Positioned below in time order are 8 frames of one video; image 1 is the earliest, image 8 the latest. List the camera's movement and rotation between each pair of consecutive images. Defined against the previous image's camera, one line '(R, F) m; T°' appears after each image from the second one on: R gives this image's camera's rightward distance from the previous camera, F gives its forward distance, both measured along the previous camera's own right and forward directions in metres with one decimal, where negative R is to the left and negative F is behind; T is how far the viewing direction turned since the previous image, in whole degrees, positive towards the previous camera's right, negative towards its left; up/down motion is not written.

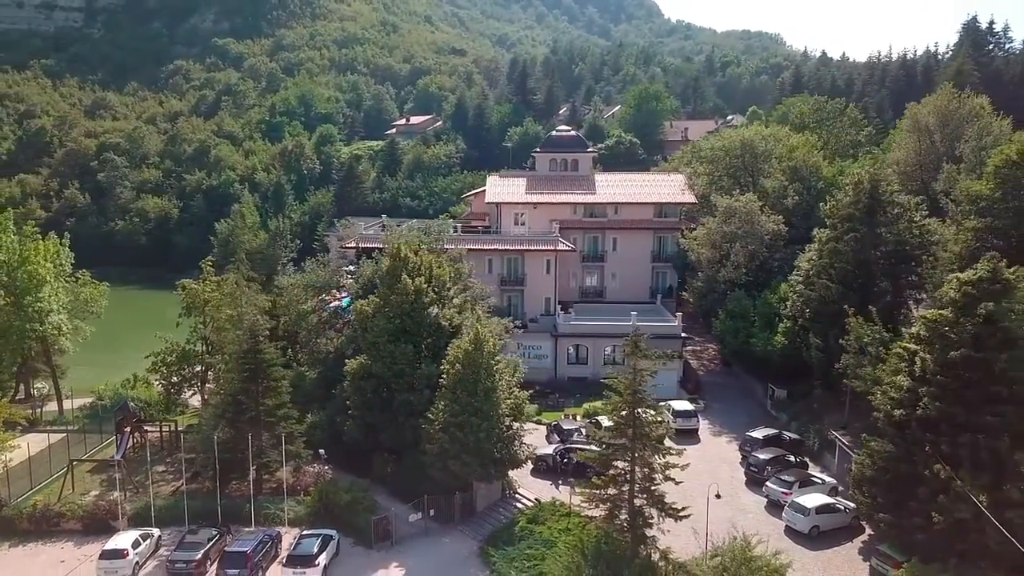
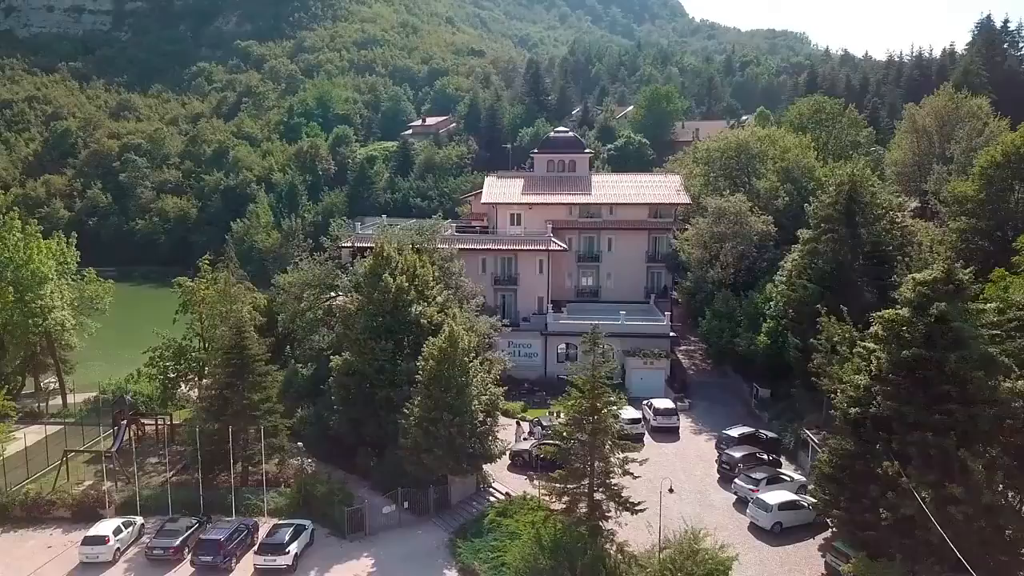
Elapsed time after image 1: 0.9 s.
(+1.7, -0.5) m; -2°
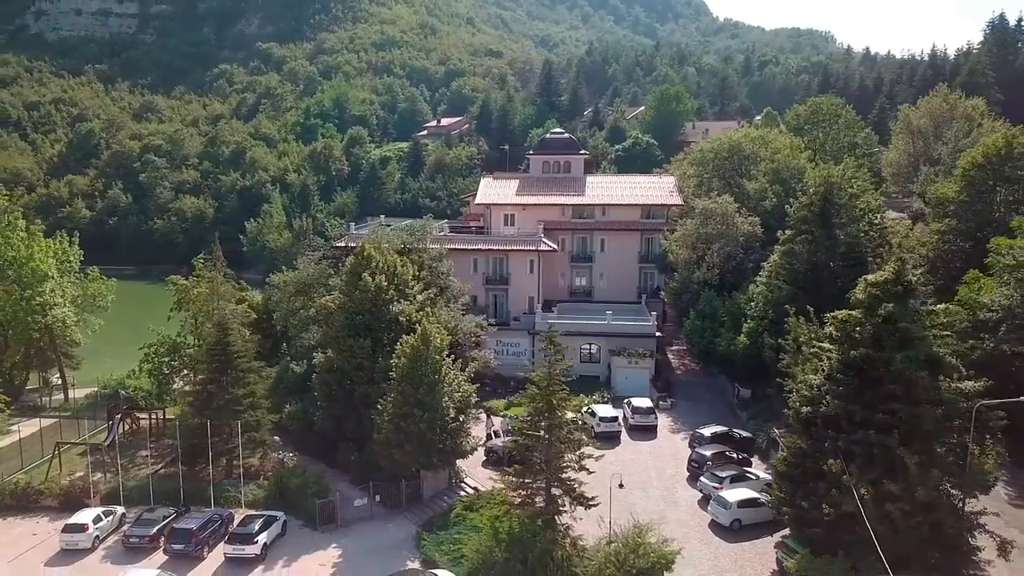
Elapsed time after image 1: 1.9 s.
(+1.8, -0.5) m; -2°
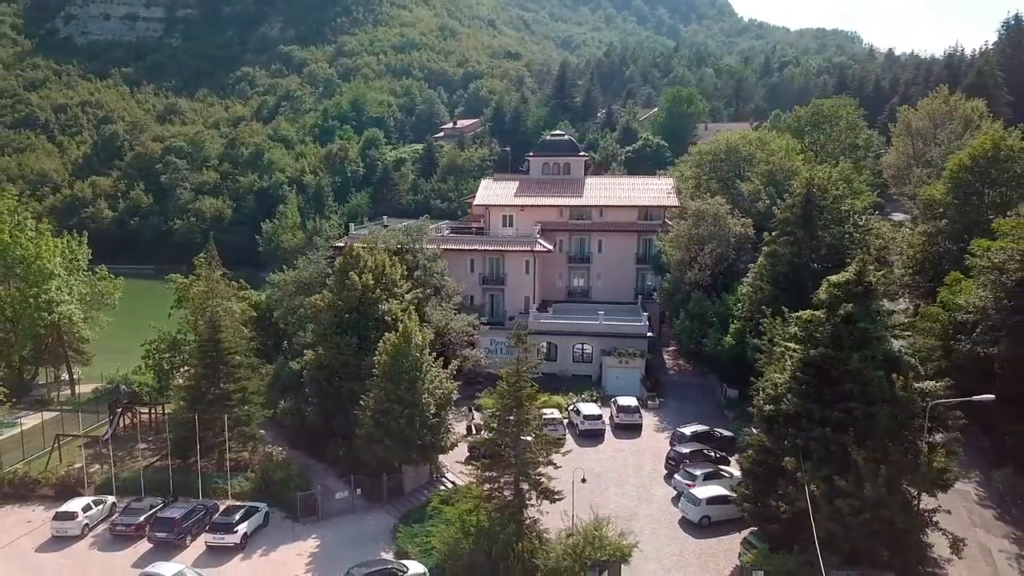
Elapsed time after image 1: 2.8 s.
(+1.6, -0.5) m; -2°
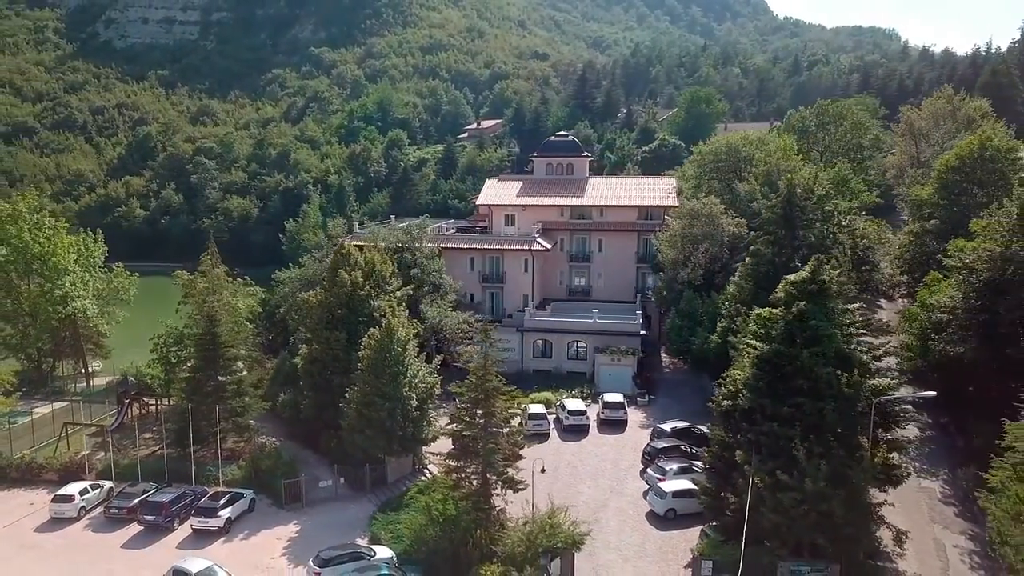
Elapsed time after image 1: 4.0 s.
(+2.0, -0.7) m; -2°
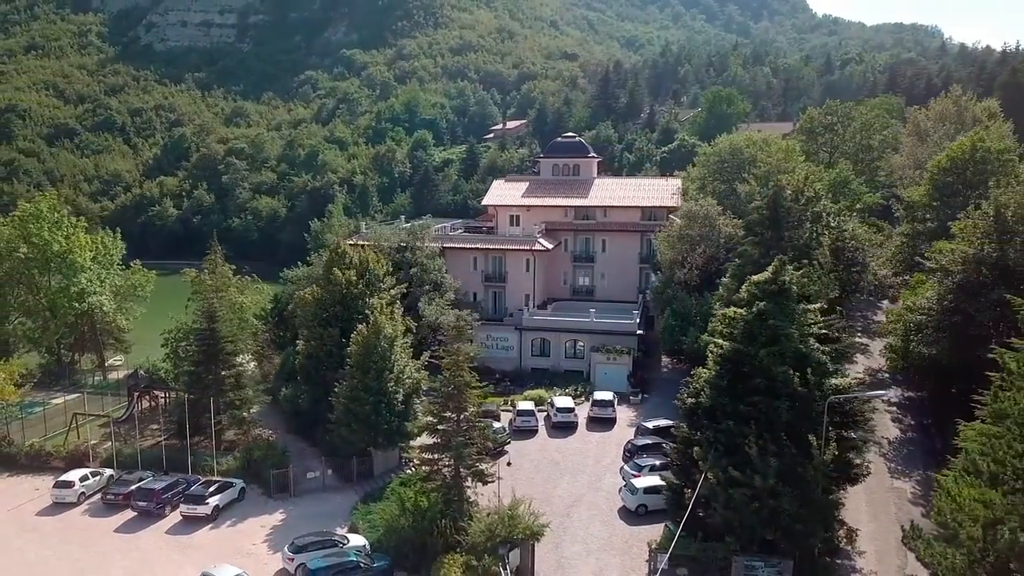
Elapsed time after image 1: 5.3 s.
(+1.9, -0.6) m; -2°
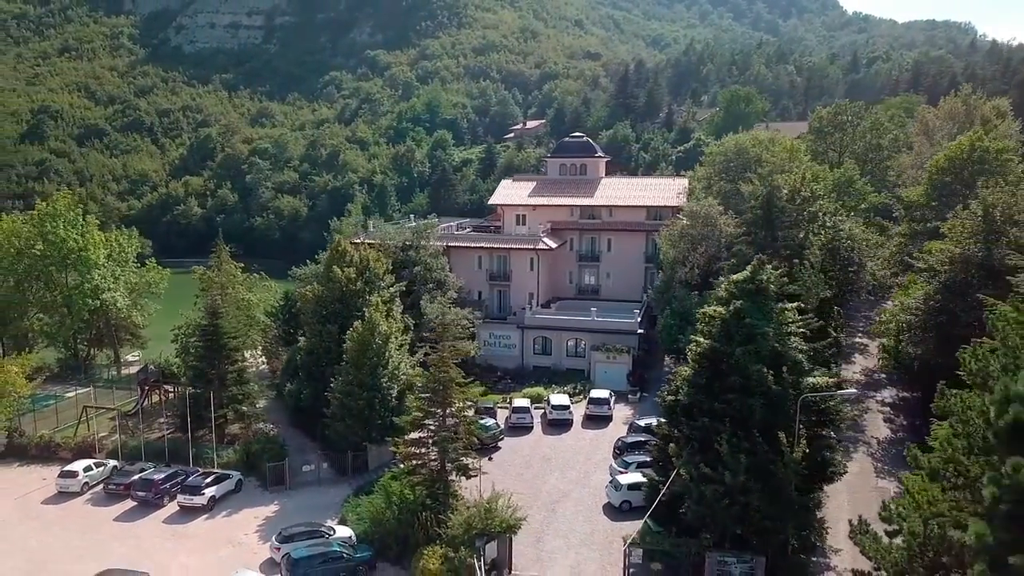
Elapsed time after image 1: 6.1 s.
(+1.3, -0.3) m; -2°
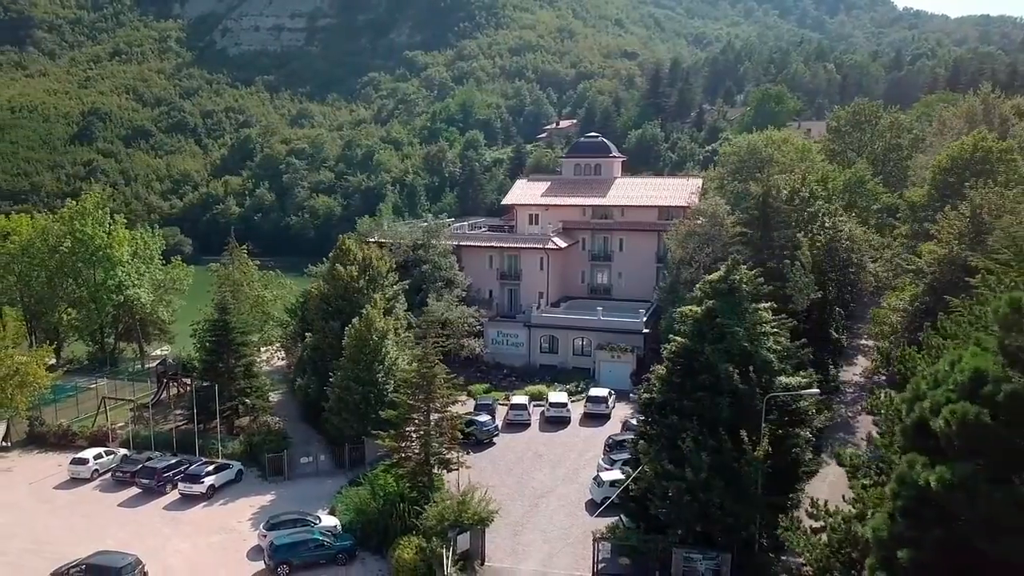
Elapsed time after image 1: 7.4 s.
(+1.9, -0.4) m; -3°
